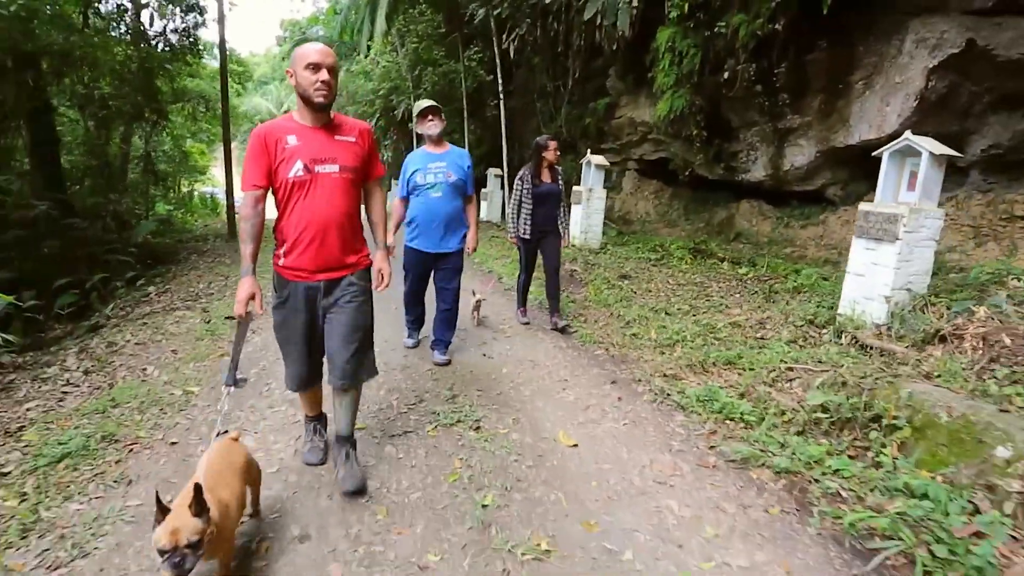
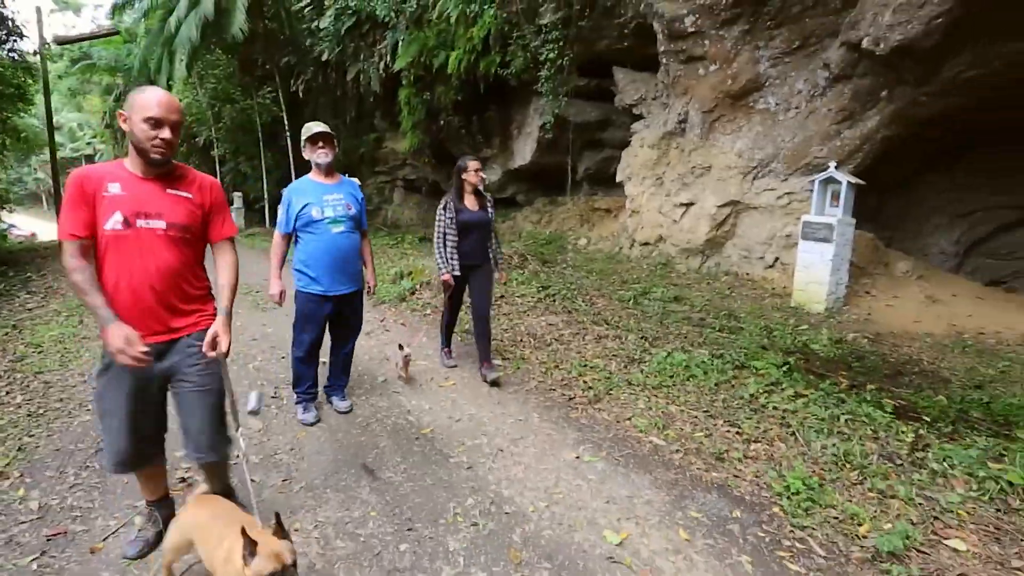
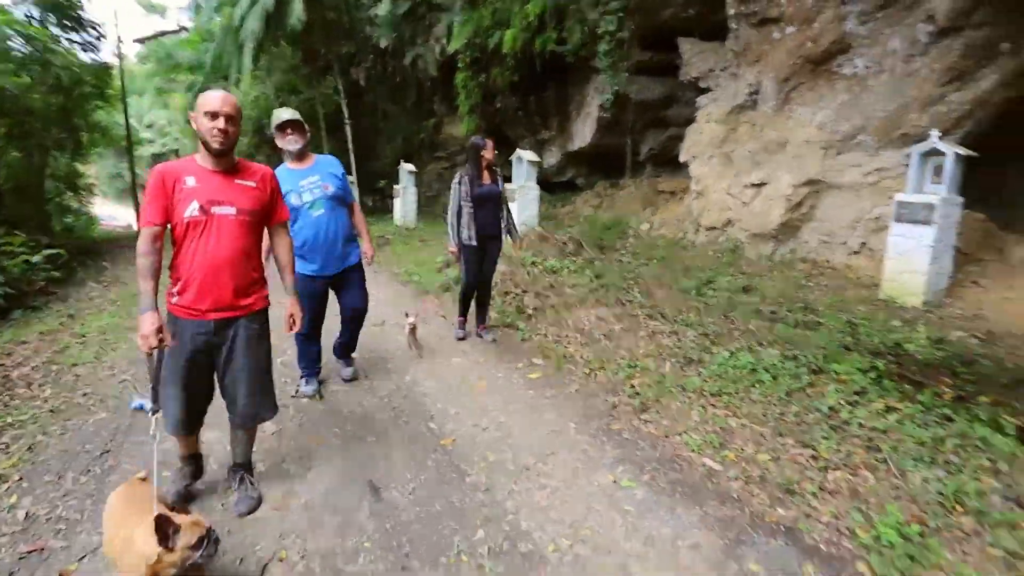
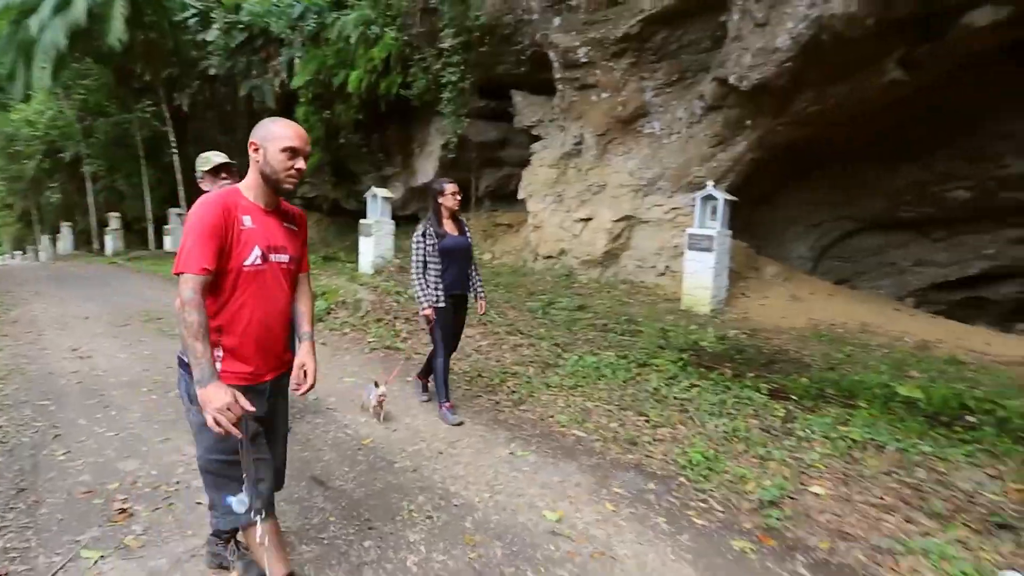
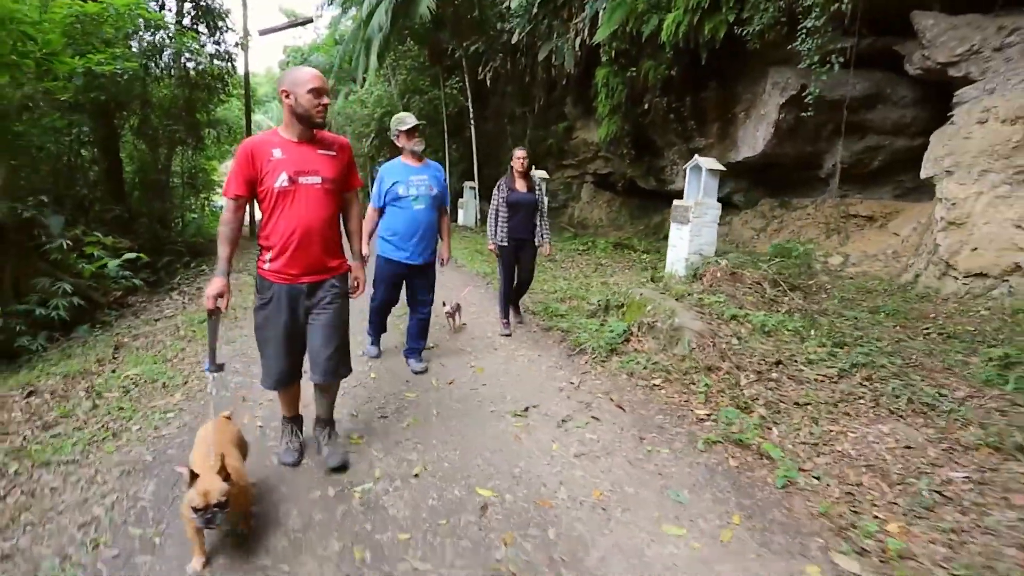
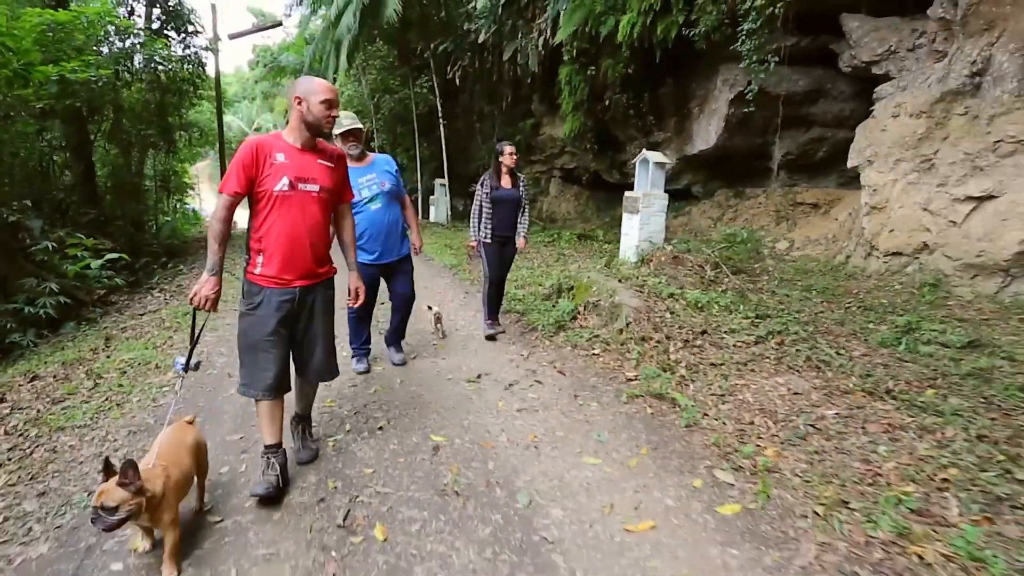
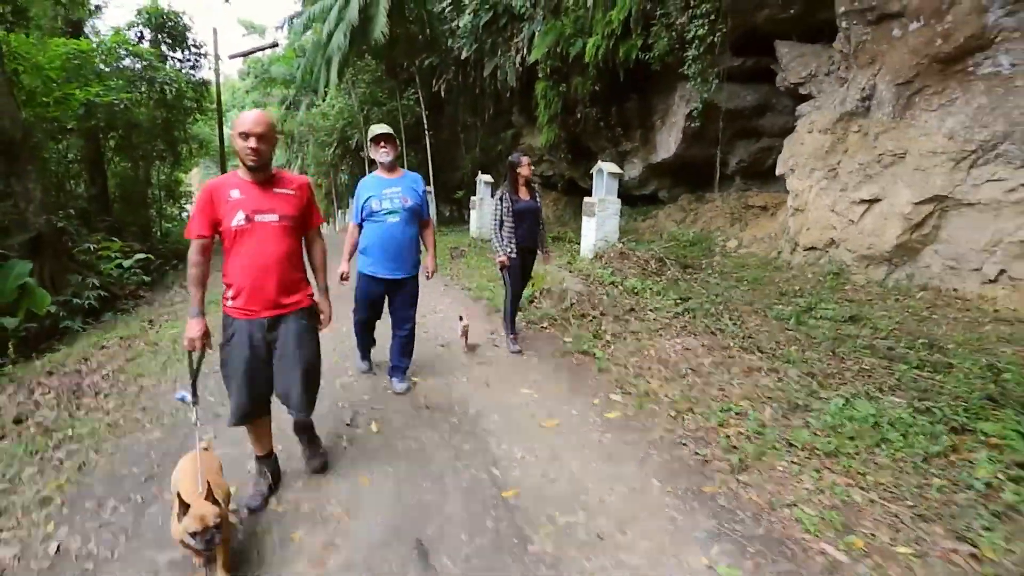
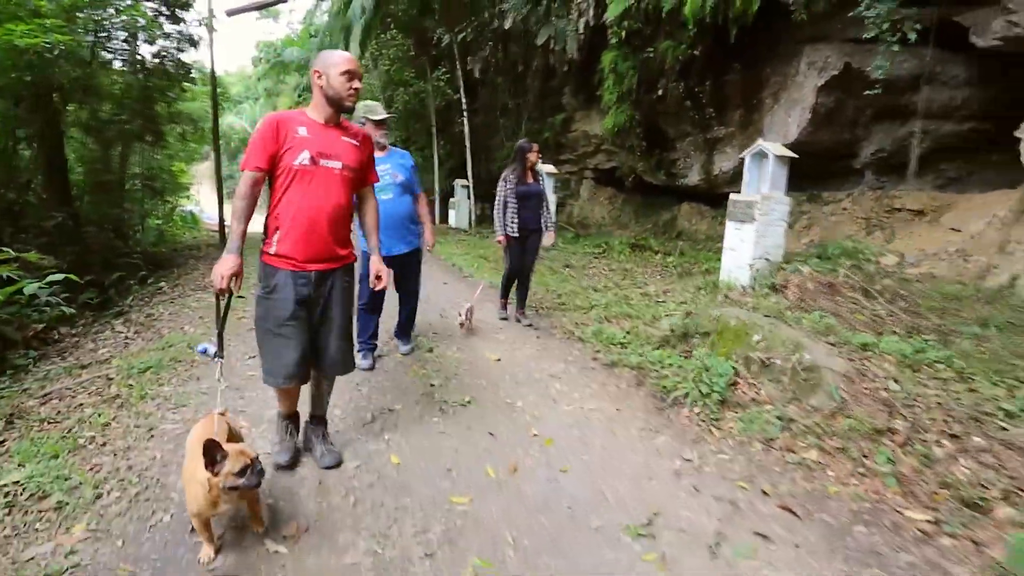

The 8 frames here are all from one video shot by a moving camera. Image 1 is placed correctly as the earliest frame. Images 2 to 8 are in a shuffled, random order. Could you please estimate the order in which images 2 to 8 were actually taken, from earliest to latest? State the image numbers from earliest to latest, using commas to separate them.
8, 5, 6, 7, 3, 2, 4
